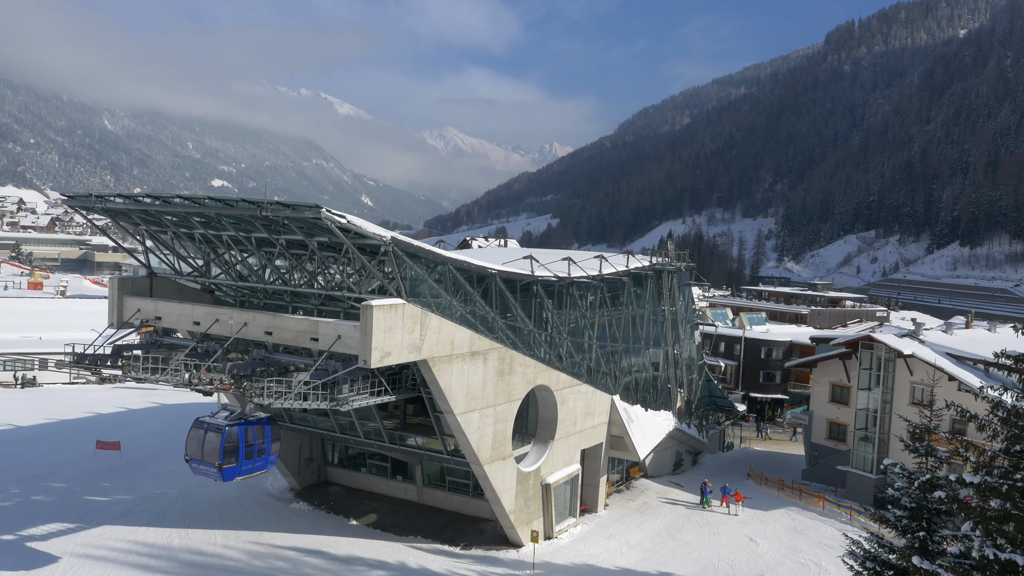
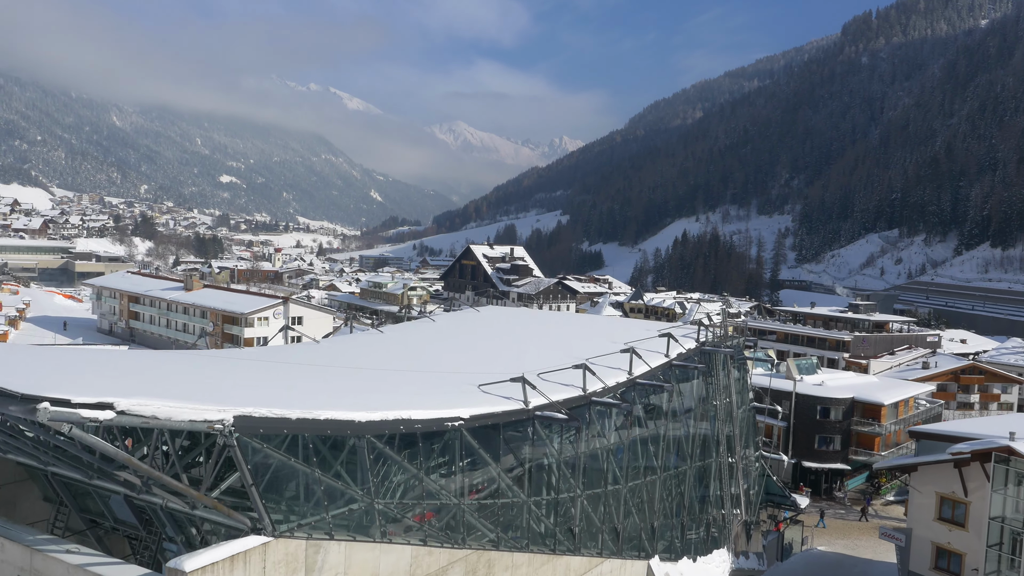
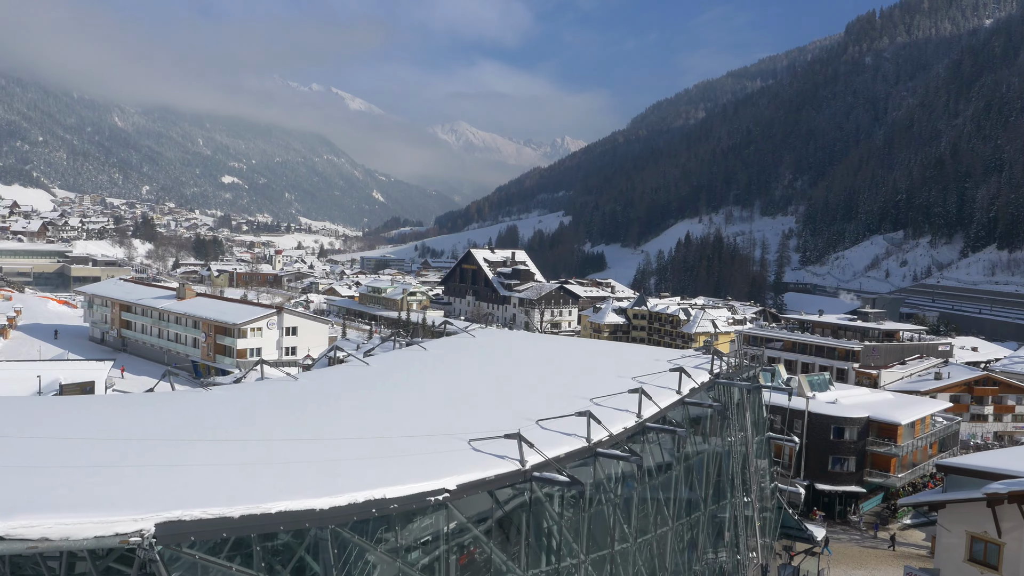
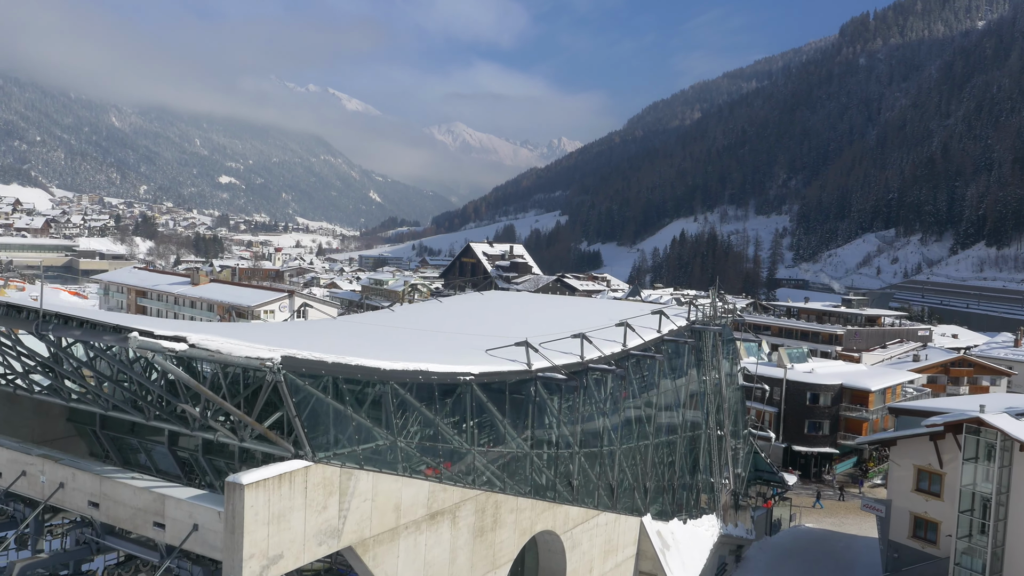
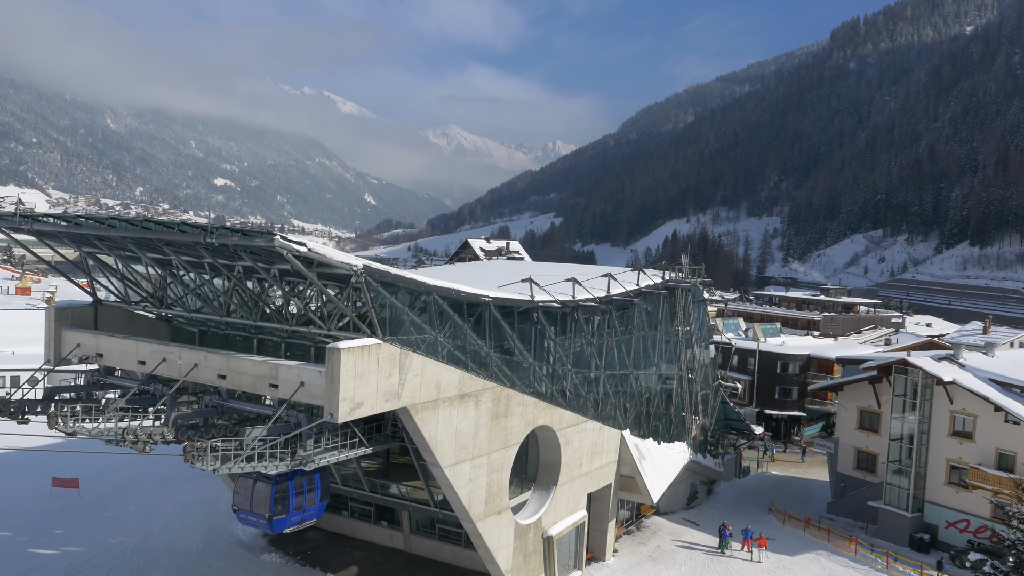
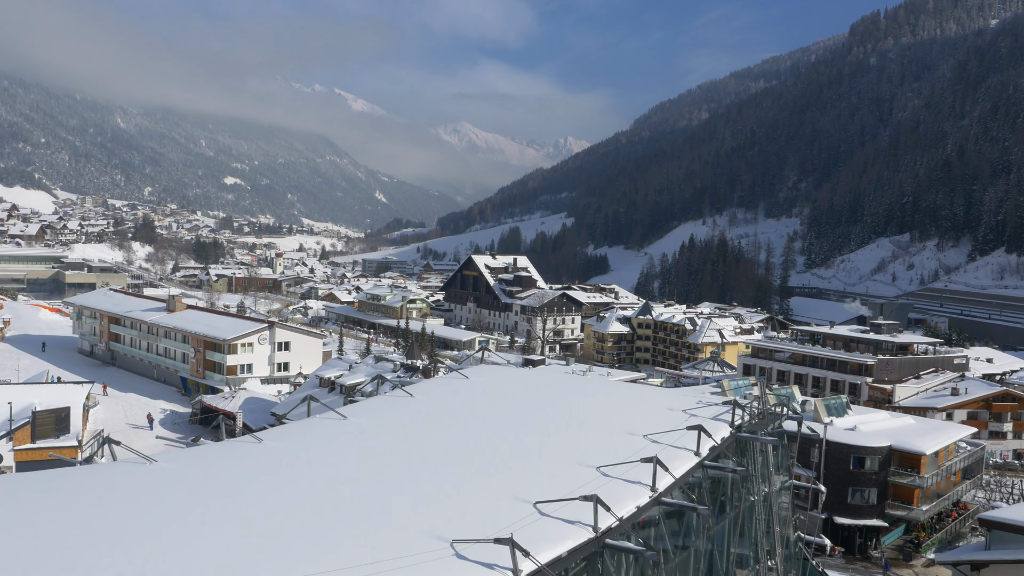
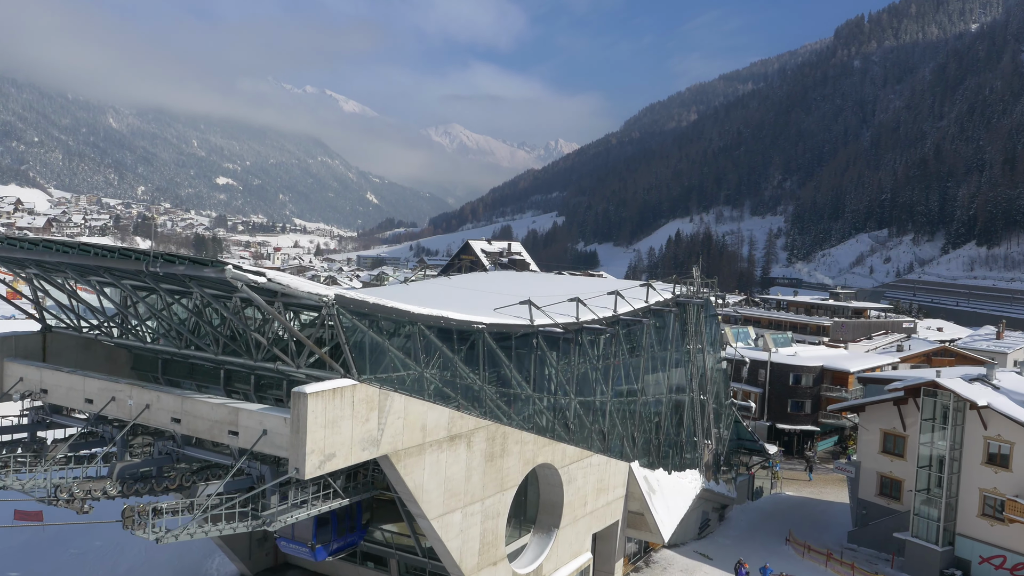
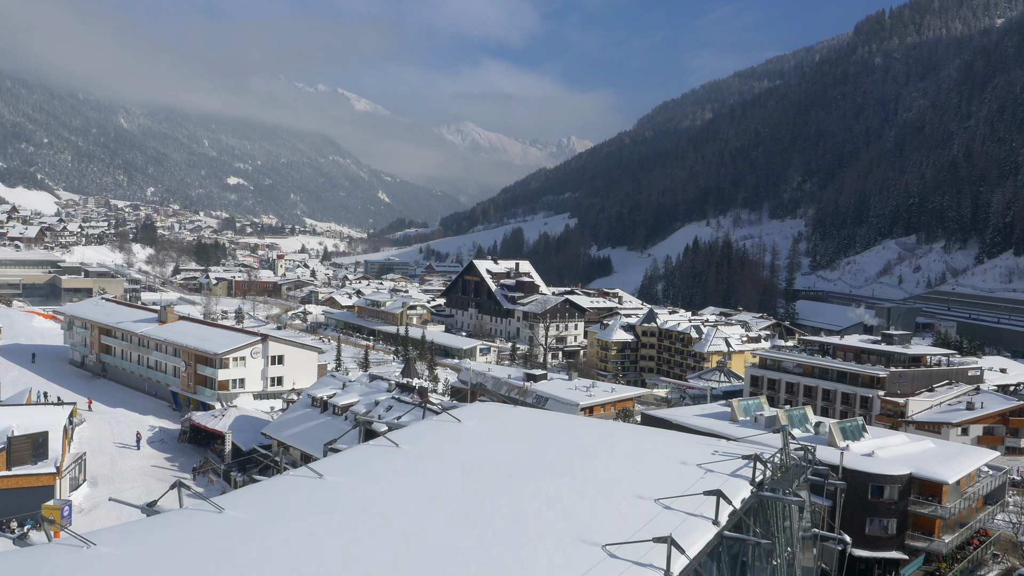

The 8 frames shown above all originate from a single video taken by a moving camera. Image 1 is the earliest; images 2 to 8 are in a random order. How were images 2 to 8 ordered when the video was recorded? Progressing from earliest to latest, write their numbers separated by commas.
5, 7, 4, 2, 3, 6, 8
